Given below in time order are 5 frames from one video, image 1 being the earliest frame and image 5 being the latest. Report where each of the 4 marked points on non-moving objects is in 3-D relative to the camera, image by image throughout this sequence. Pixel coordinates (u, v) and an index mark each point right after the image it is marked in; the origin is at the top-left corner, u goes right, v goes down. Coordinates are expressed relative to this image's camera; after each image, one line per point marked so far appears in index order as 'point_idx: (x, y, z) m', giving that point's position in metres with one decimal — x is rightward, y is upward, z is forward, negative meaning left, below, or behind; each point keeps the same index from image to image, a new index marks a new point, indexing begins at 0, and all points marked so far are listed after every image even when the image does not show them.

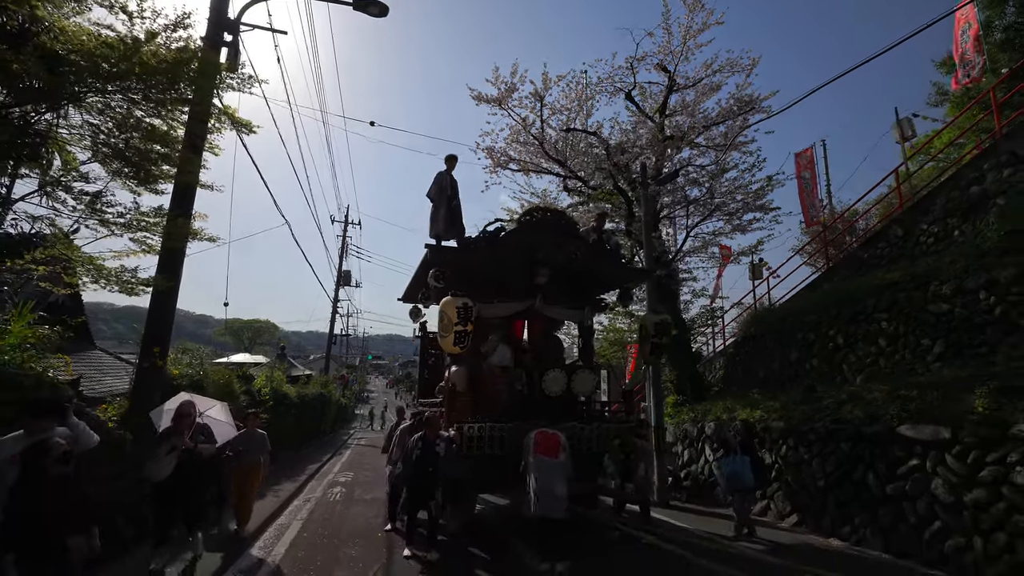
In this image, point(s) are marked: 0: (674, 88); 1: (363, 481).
0: (+3.9, +4.9, +14.0) m
1: (-2.9, -3.8, +11.6) m
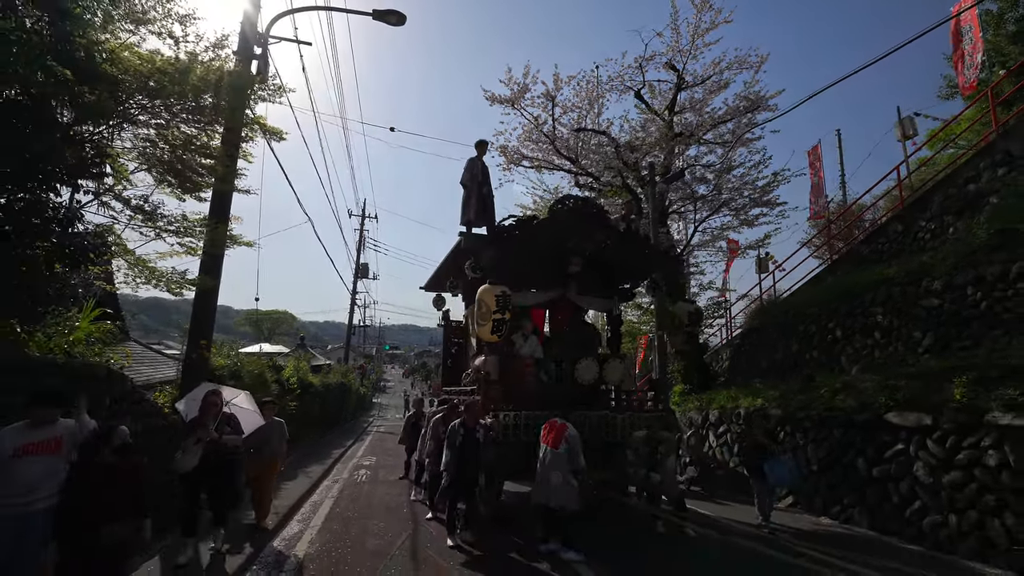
0: (+4.2, +5.0, +14.4) m
1: (-2.6, -3.7, +12.3) m
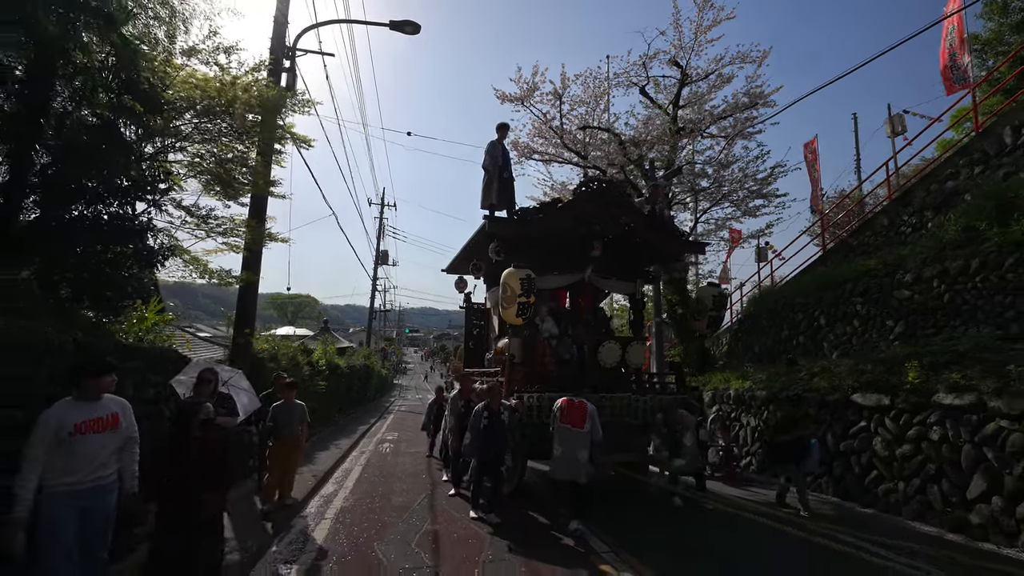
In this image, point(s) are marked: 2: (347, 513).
0: (+4.5, +5.3, +15.0) m
1: (-2.4, -3.5, +13.4) m
2: (-2.0, -2.7, +6.9) m
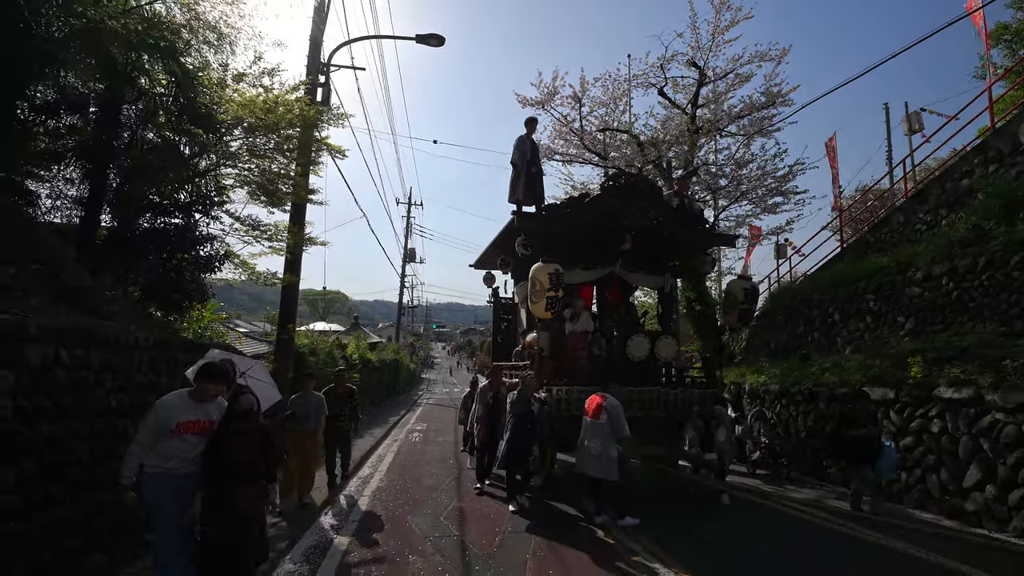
0: (+5.0, +5.4, +15.3) m
1: (-1.8, -3.4, +14.1) m
2: (-1.7, -2.7, +7.6) m
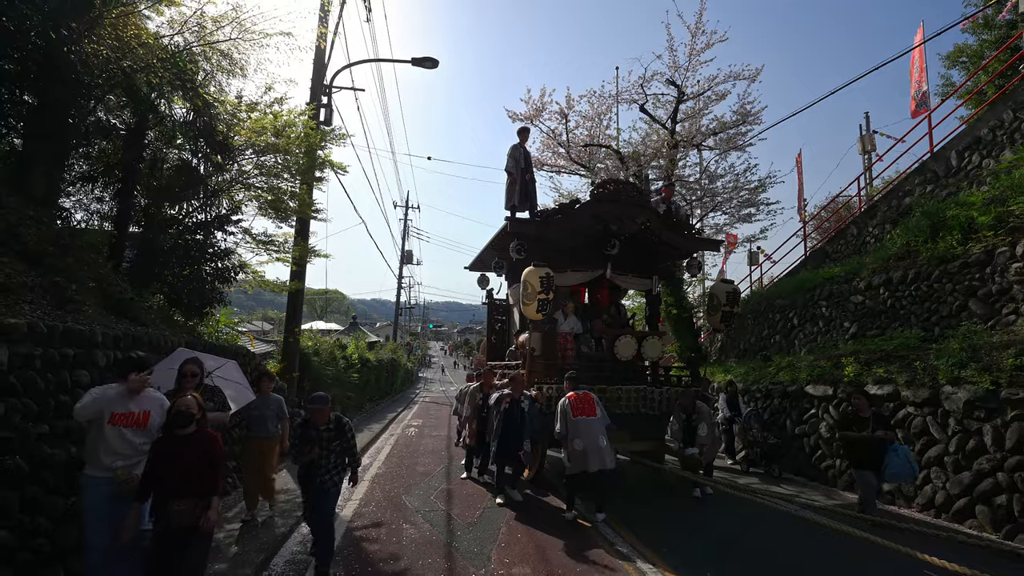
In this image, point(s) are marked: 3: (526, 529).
0: (+4.8, +5.3, +16.3) m
1: (-2.1, -3.6, +15.1) m
2: (-1.9, -2.8, +8.6) m
3: (+0.2, -2.7, +6.4) m
